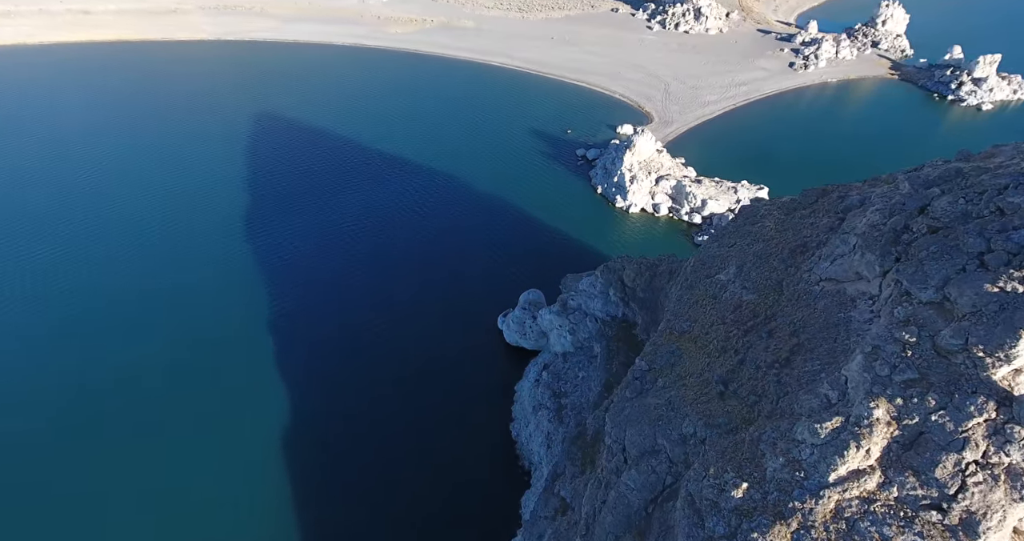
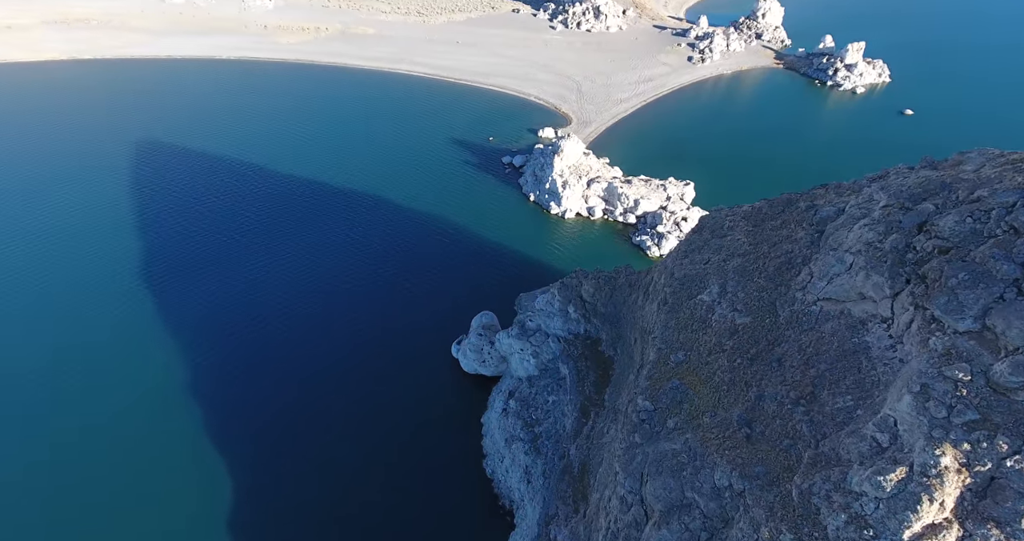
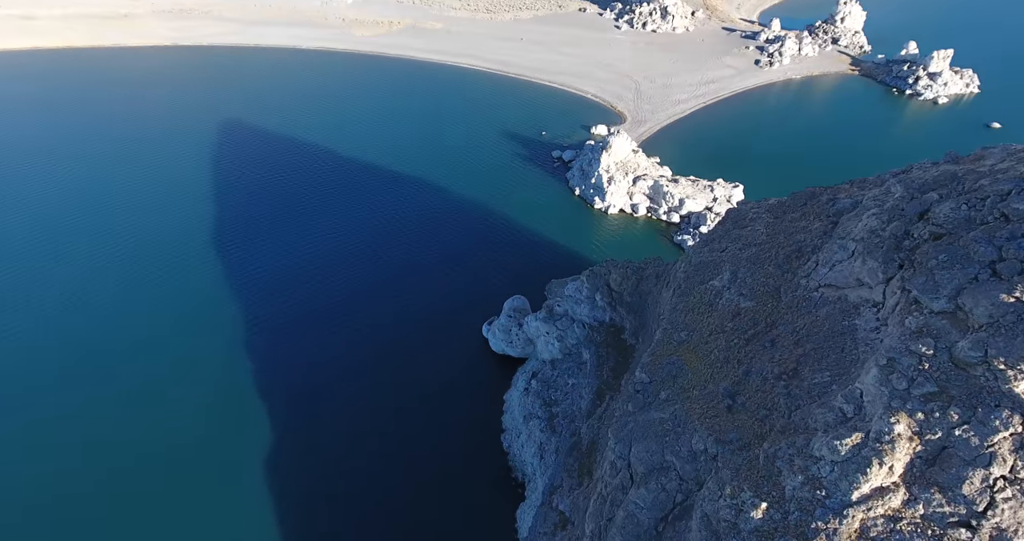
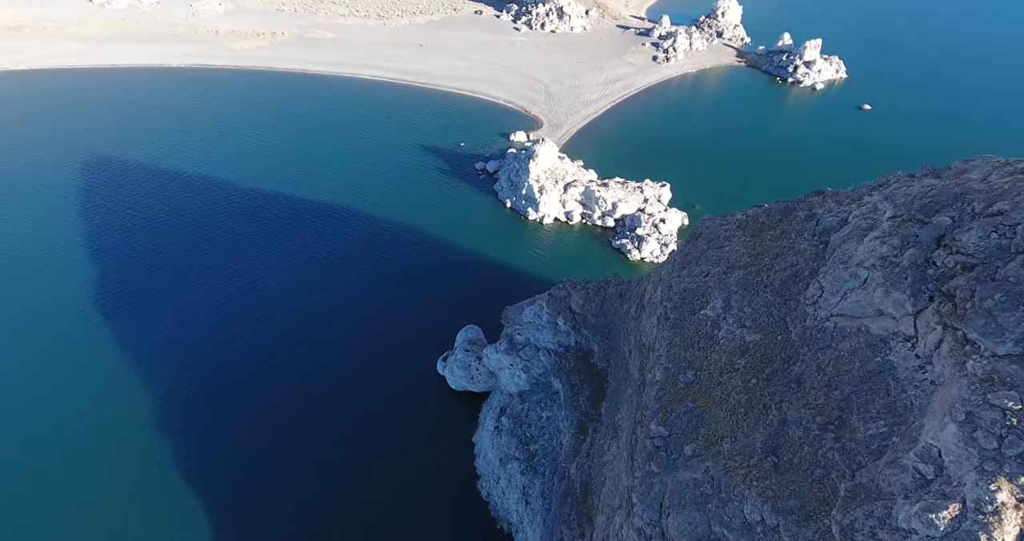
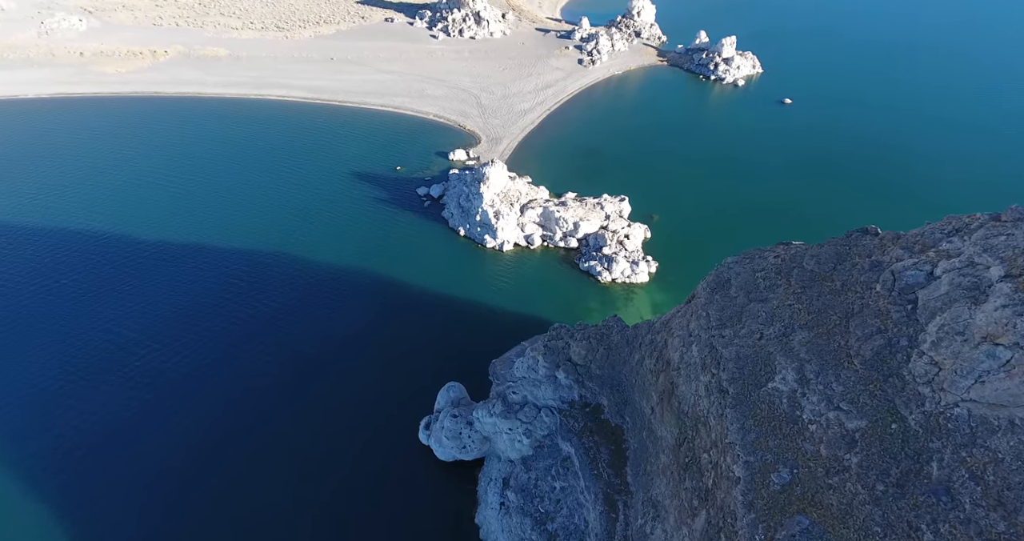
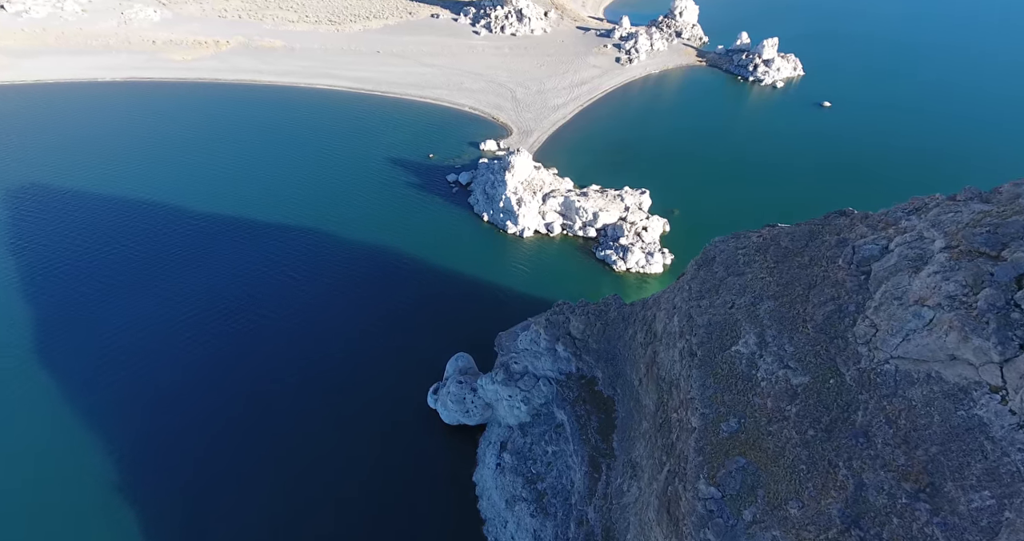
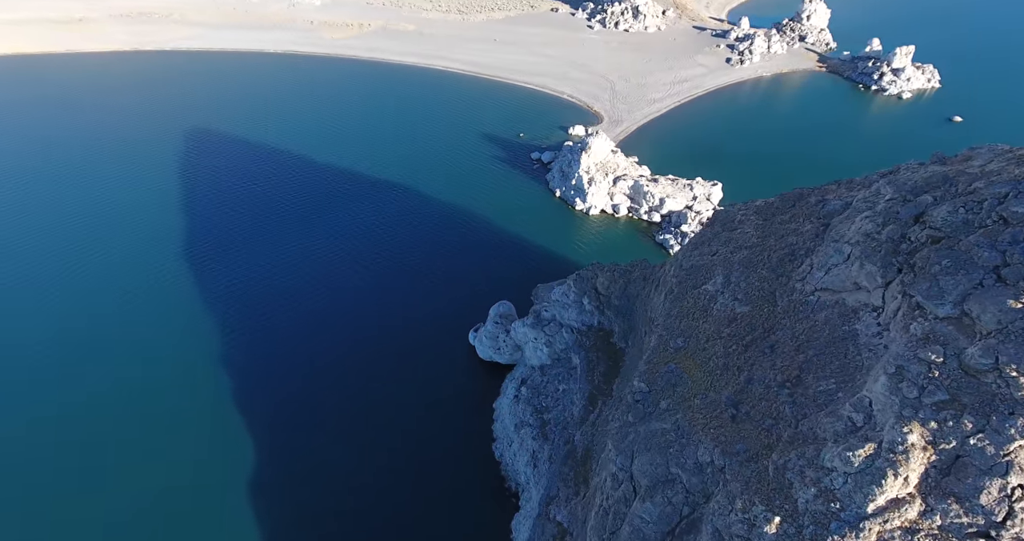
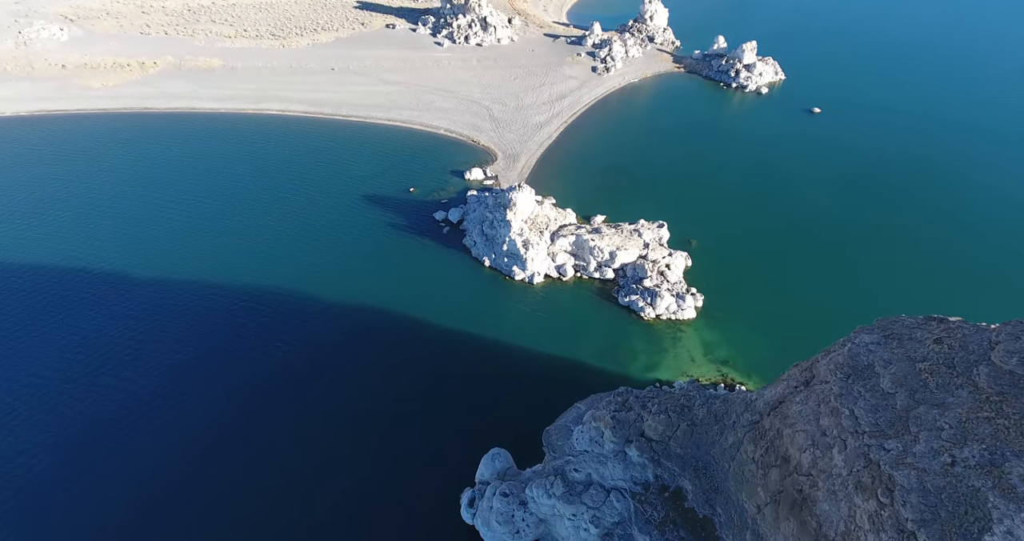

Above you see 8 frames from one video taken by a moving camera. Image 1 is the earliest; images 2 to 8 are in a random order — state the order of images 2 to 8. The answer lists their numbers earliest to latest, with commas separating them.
3, 7, 2, 4, 6, 5, 8
